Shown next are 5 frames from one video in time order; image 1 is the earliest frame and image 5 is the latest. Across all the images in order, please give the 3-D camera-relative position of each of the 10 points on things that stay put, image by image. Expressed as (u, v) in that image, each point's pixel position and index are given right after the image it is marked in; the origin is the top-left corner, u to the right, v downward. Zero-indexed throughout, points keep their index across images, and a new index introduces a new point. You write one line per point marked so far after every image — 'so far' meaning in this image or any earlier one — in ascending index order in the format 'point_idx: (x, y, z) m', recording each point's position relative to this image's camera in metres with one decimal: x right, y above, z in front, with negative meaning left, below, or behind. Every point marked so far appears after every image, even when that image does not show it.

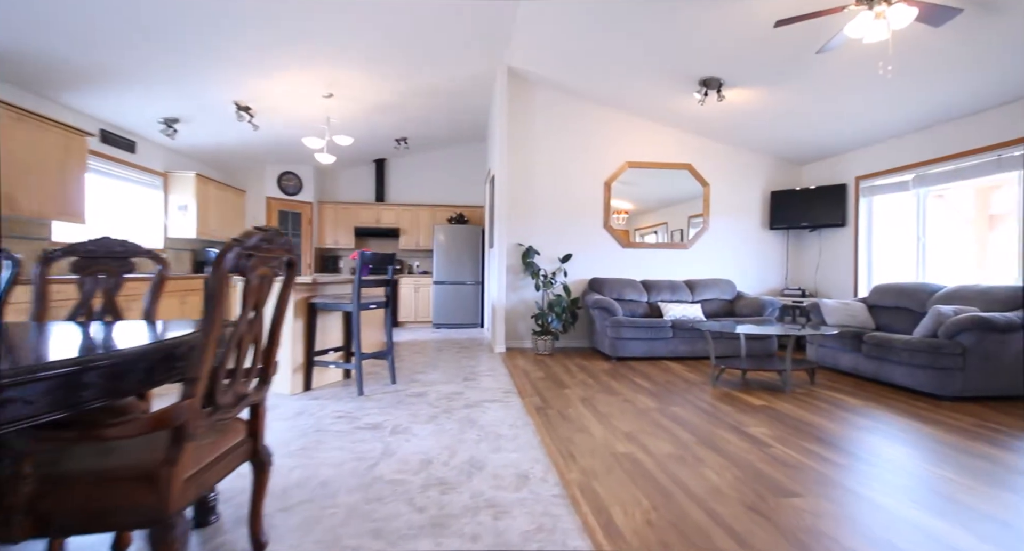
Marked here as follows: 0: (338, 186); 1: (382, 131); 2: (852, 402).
0: (-3.1, +1.6, +7.5) m
1: (-1.9, +2.1, +6.1) m
2: (+2.6, -1.0, +3.2) m
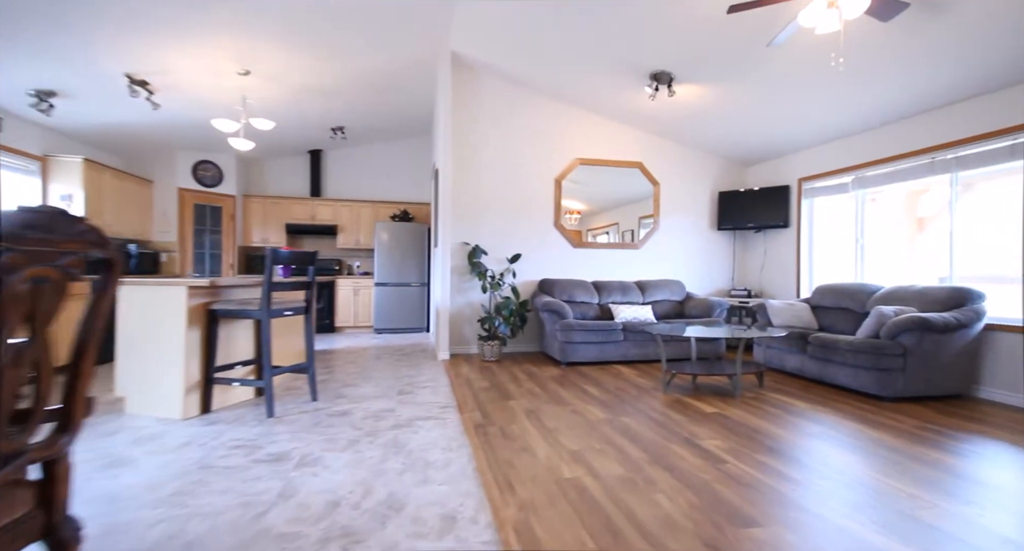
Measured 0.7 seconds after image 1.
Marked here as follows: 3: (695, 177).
0: (-4.0, +1.6, +6.8) m
1: (-2.6, +2.1, +5.6) m
2: (+2.1, -1.0, +3.1) m
3: (+2.5, +1.4, +5.8) m
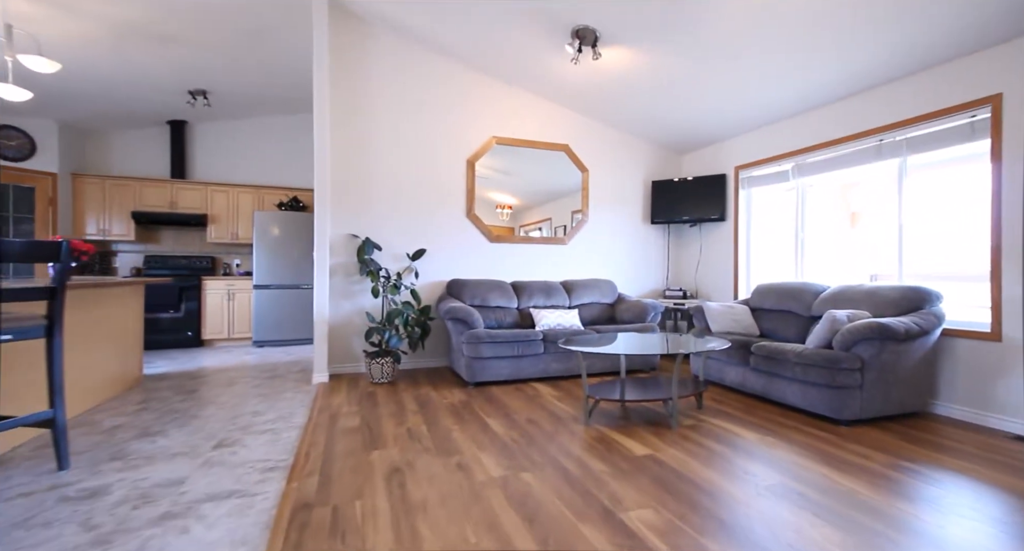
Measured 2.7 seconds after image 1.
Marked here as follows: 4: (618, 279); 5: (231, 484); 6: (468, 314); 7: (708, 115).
0: (-5.1, +1.6, +5.4) m
1: (-3.6, +2.1, +4.3) m
2: (+1.4, -1.0, +2.5) m
3: (+1.4, +1.4, +5.2) m
4: (+1.3, 0.0, +5.2) m
5: (-1.3, -1.0, +1.9) m
6: (-0.4, -0.3, +3.7) m
7: (+2.0, +1.6, +4.3) m
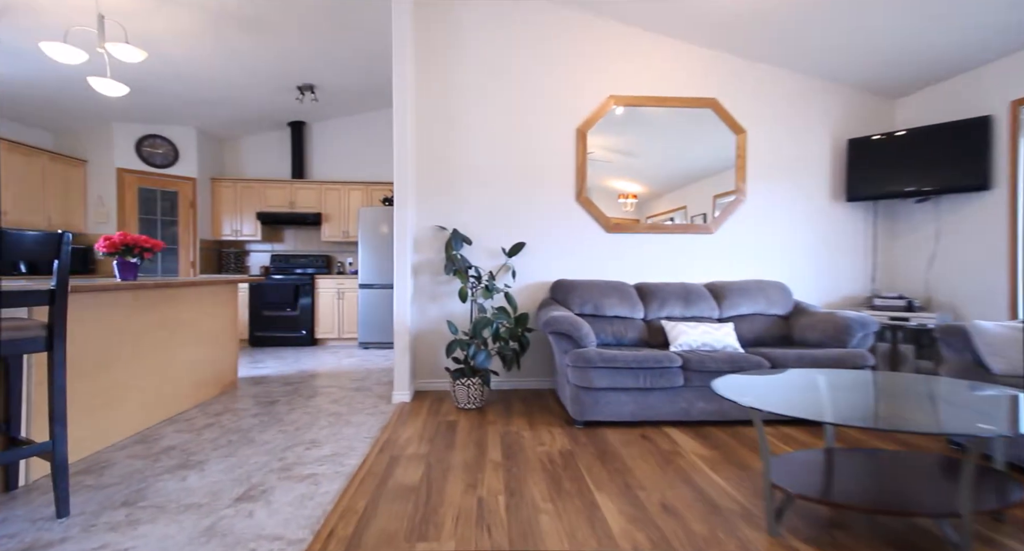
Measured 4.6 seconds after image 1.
0: (-3.7, +1.6, +5.7) m
1: (-2.5, +2.1, +4.3) m
2: (+1.8, -1.0, +1.1) m
3: (+2.6, +1.4, +3.7) m
4: (+2.5, 0.0, +3.7) m
5: (-0.9, -1.0, +1.3) m
6: (+0.4, -0.3, +2.7) m
7: (+2.9, +1.6, +2.7) m
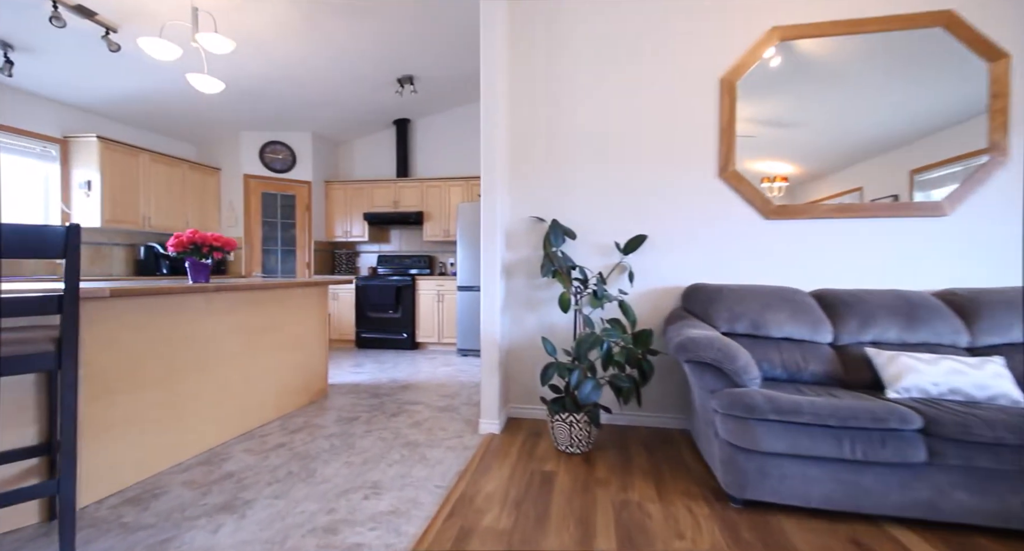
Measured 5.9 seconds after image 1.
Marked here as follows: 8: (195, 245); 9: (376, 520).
0: (-2.2, +1.6, +5.8) m
1: (-1.4, +2.1, +4.1) m
2: (+1.9, -1.0, -0.1) m
3: (+3.3, +1.4, +2.2) m
4: (+3.2, -0.1, +2.2) m
5: (-0.7, -1.0, +0.9) m
6: (+1.0, -0.4, +1.8) m
7: (+3.4, +1.6, +1.1) m
8: (-1.6, +0.2, +2.2) m
9: (-0.5, -1.0, +1.7) m
